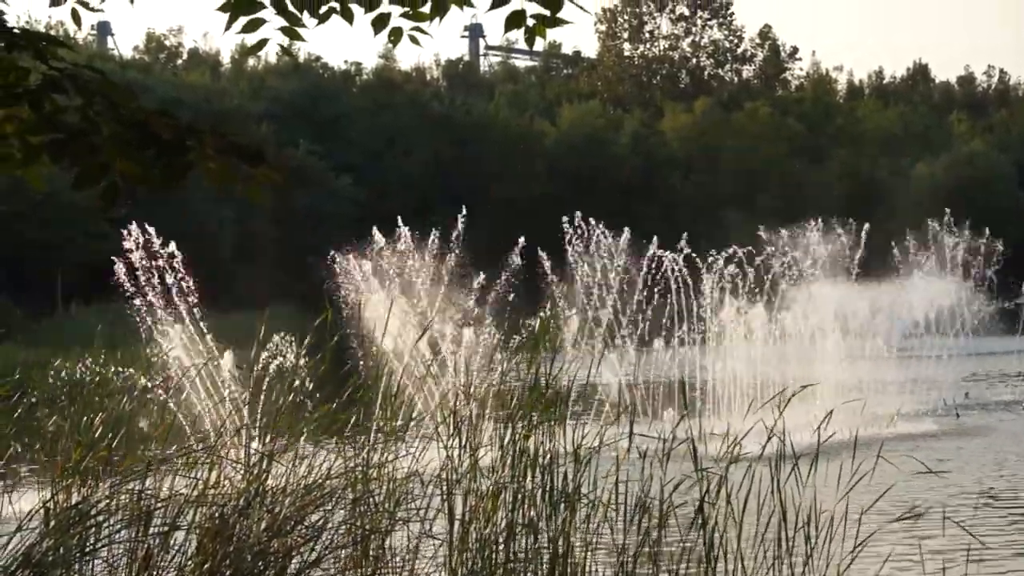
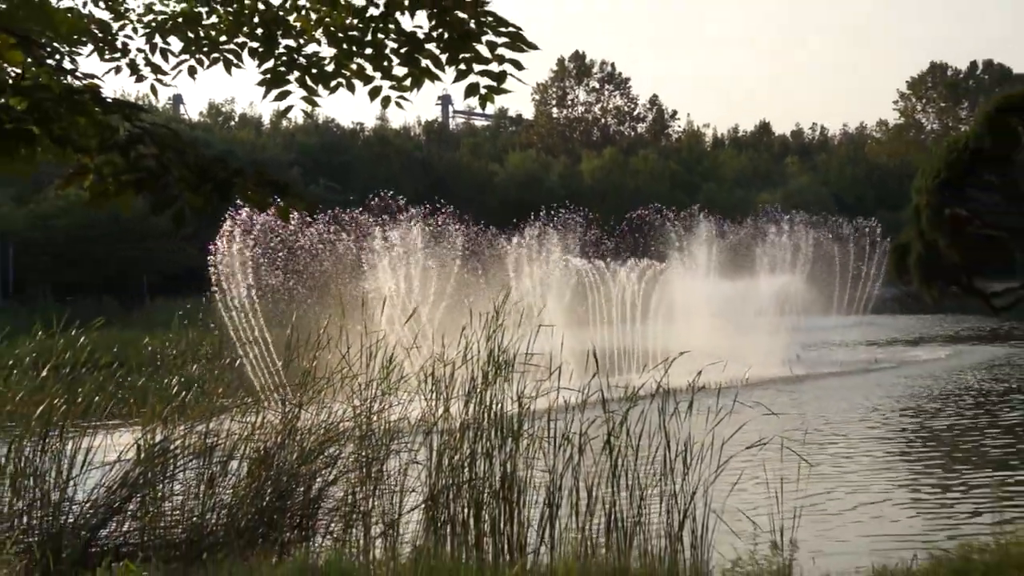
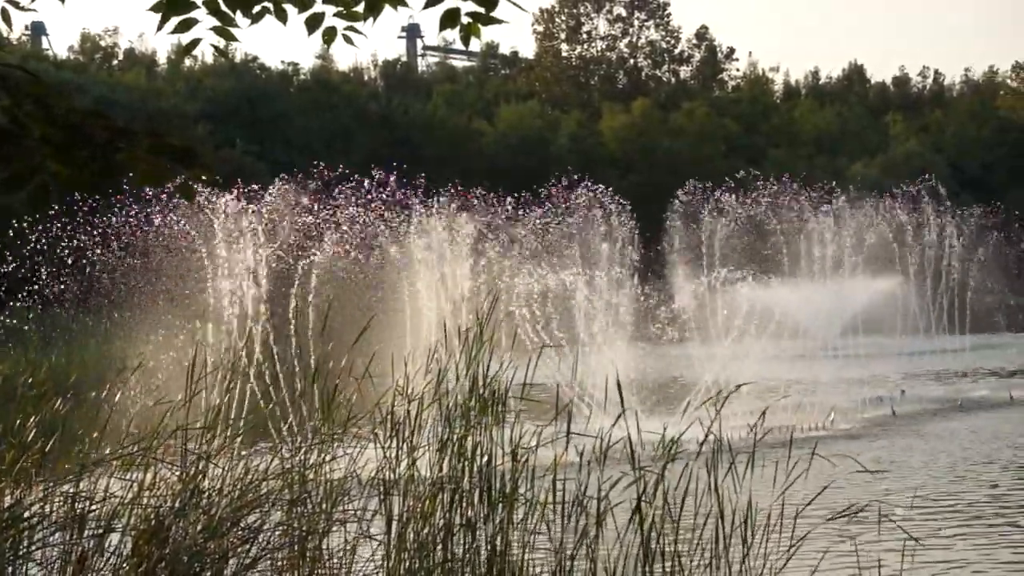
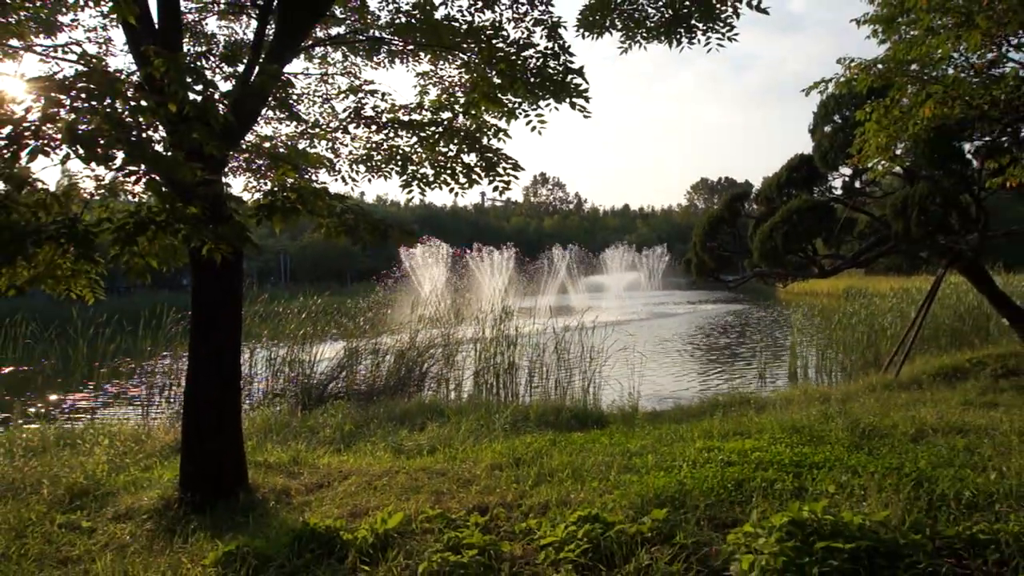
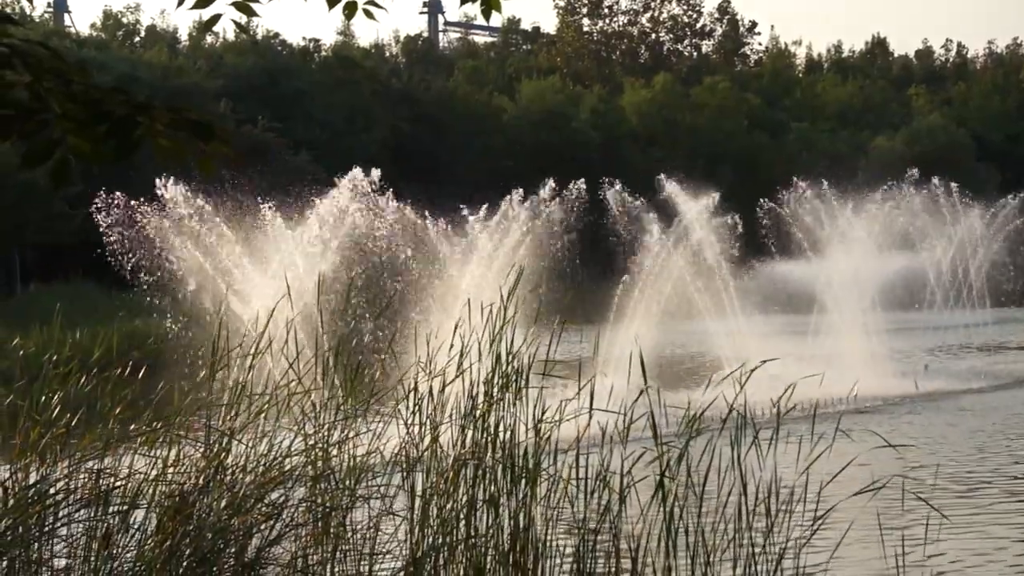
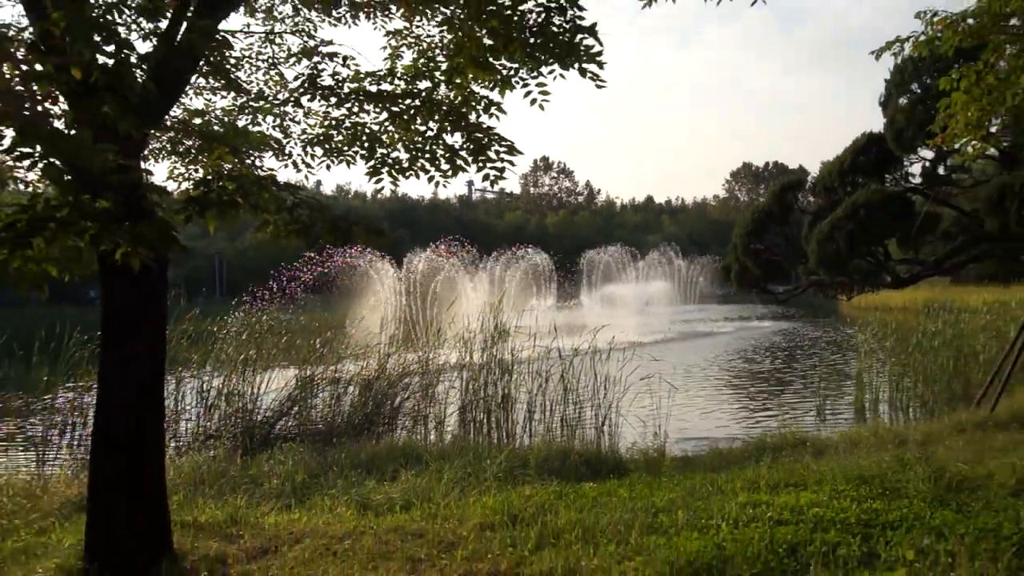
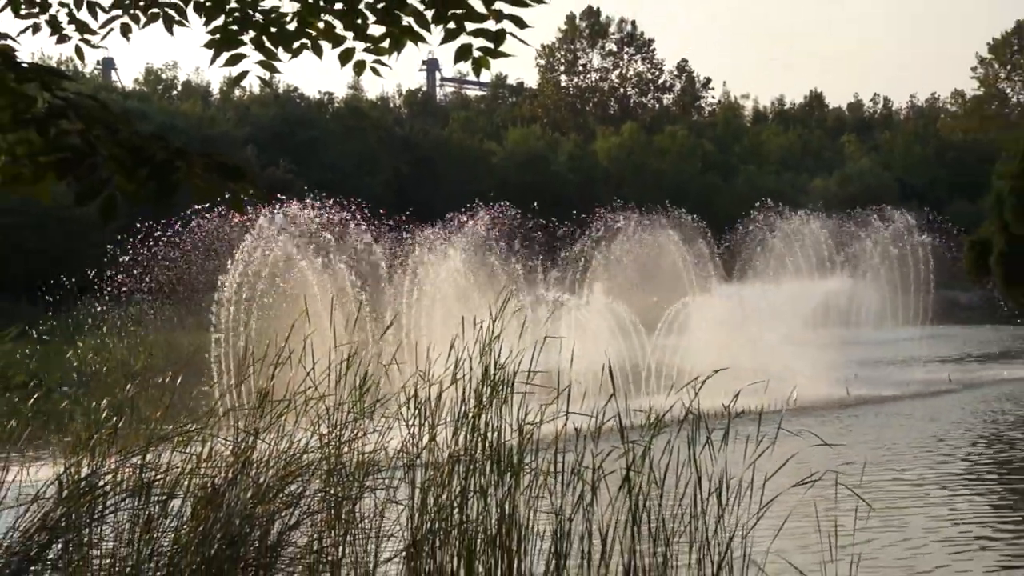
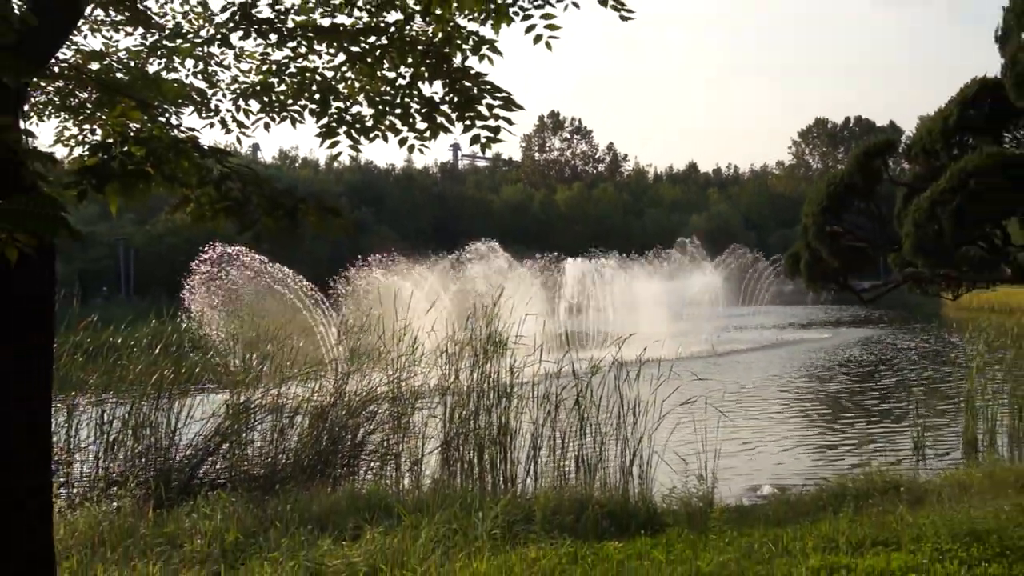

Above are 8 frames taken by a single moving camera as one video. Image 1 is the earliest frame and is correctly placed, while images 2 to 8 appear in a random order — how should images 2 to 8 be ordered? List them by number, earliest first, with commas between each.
3, 5, 7, 2, 8, 6, 4
